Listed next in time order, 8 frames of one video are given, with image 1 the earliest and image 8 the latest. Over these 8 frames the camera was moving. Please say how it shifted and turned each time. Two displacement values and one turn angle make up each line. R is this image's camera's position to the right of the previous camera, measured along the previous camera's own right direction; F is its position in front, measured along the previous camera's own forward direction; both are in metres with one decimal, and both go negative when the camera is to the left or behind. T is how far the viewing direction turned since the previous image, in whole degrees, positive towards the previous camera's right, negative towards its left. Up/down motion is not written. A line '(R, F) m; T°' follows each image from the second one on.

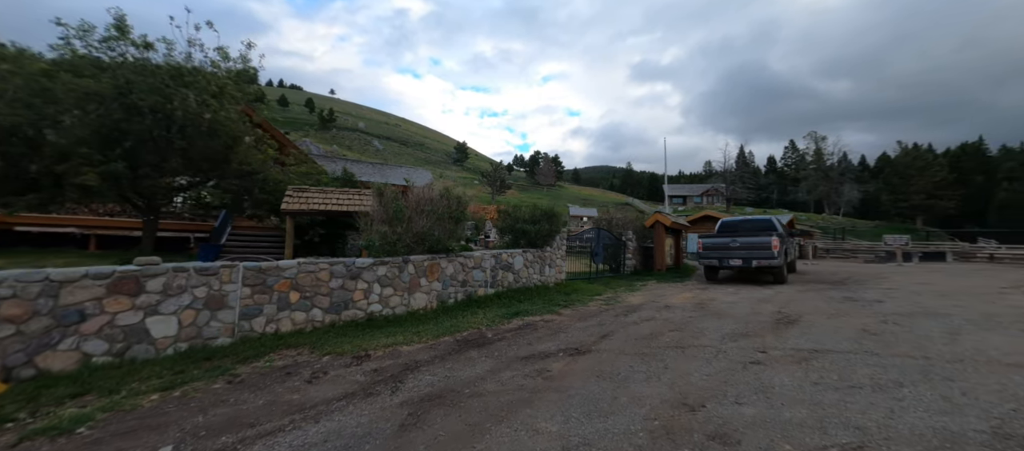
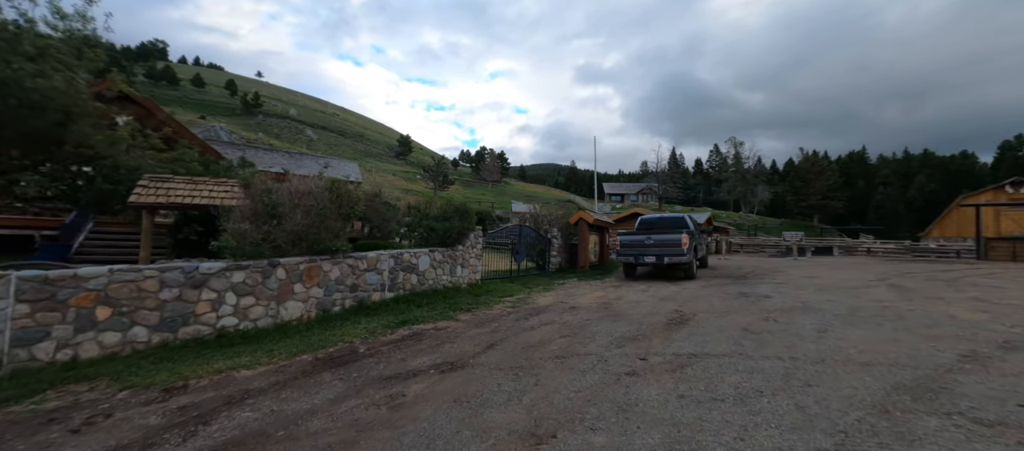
(+1.0, +0.6) m; +8°
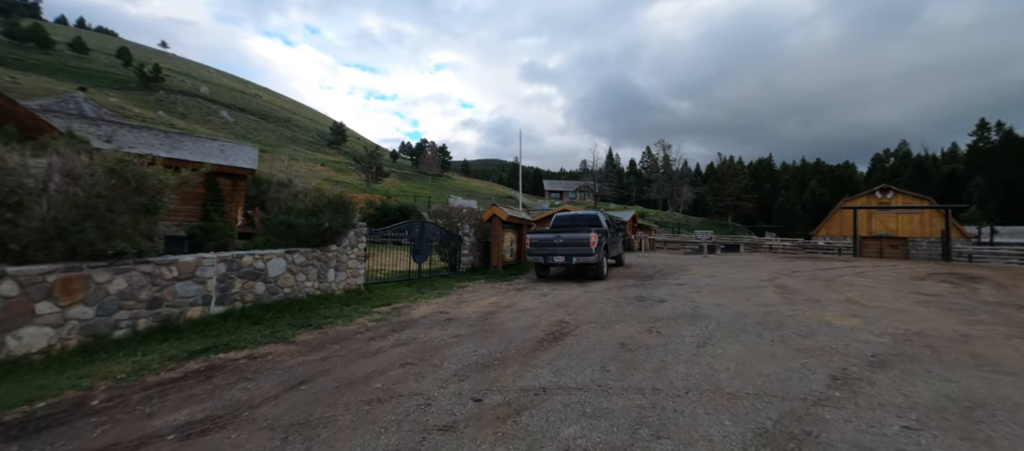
(+1.4, +1.0) m; +9°
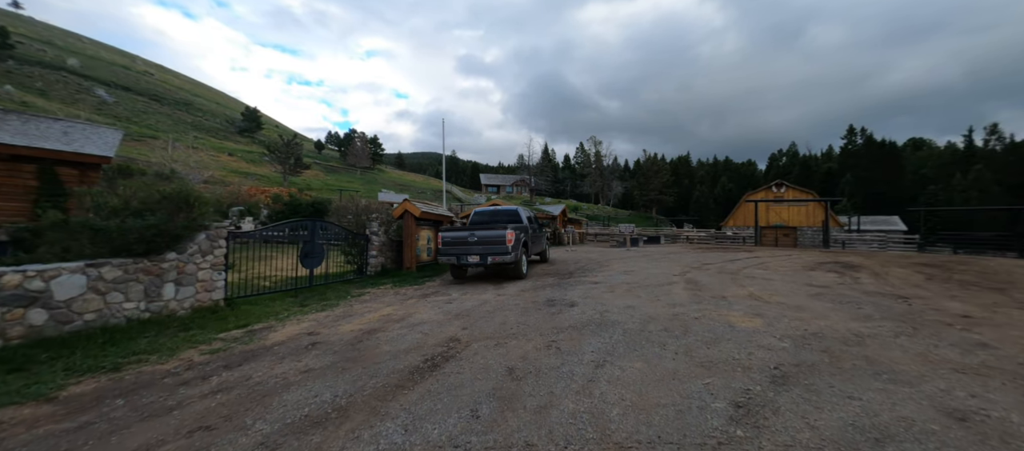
(+0.8, +0.9) m; +9°
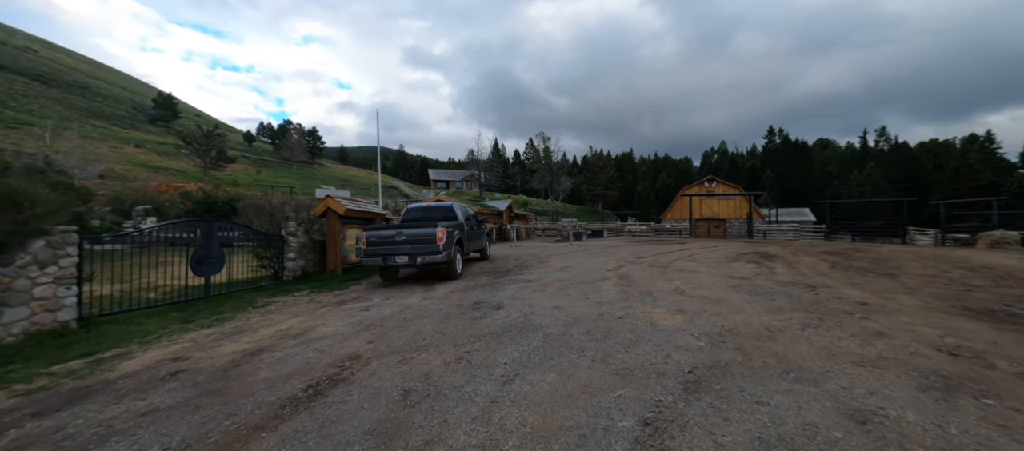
(+0.5, +0.5) m; +7°
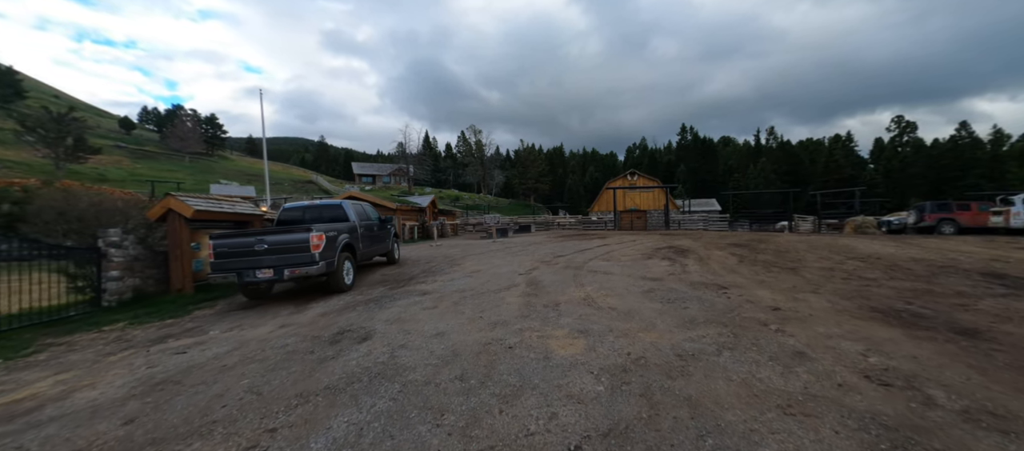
(+0.9, +1.2) m; +10°
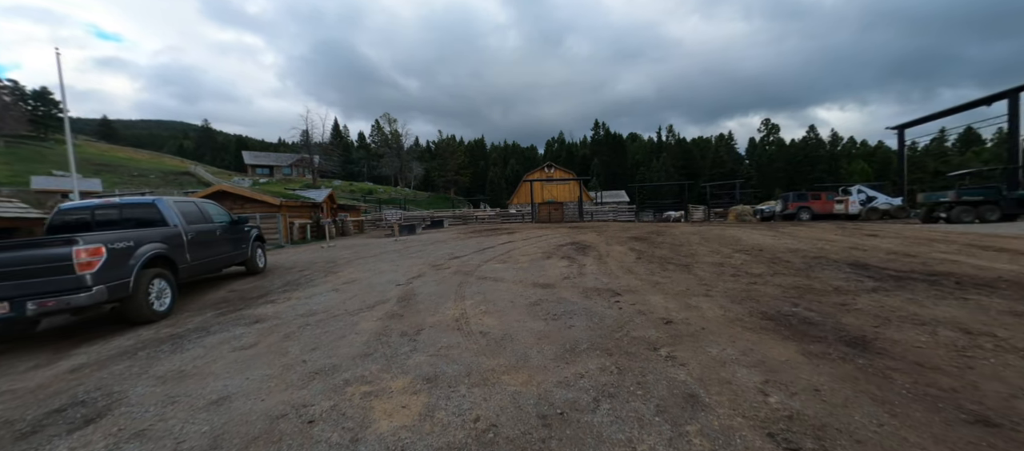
(+0.9, +1.1) m; +12°
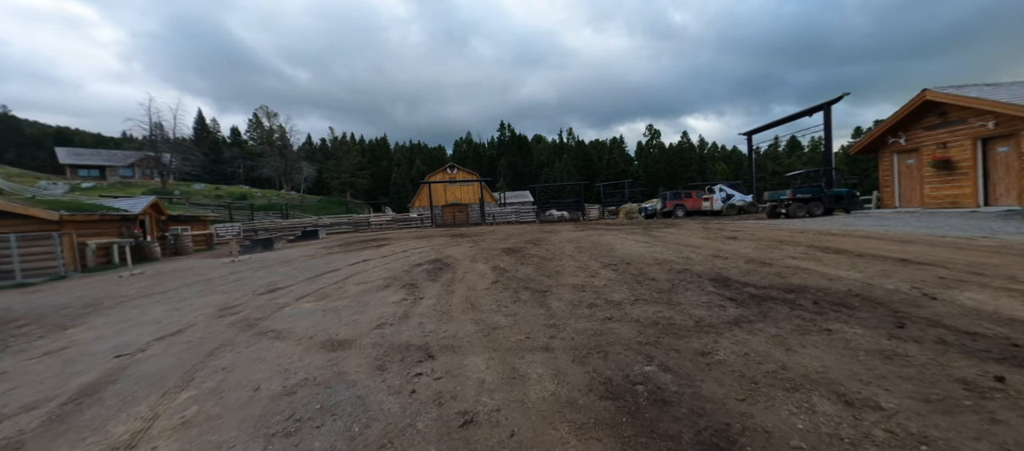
(+1.5, +1.5) m; +14°
